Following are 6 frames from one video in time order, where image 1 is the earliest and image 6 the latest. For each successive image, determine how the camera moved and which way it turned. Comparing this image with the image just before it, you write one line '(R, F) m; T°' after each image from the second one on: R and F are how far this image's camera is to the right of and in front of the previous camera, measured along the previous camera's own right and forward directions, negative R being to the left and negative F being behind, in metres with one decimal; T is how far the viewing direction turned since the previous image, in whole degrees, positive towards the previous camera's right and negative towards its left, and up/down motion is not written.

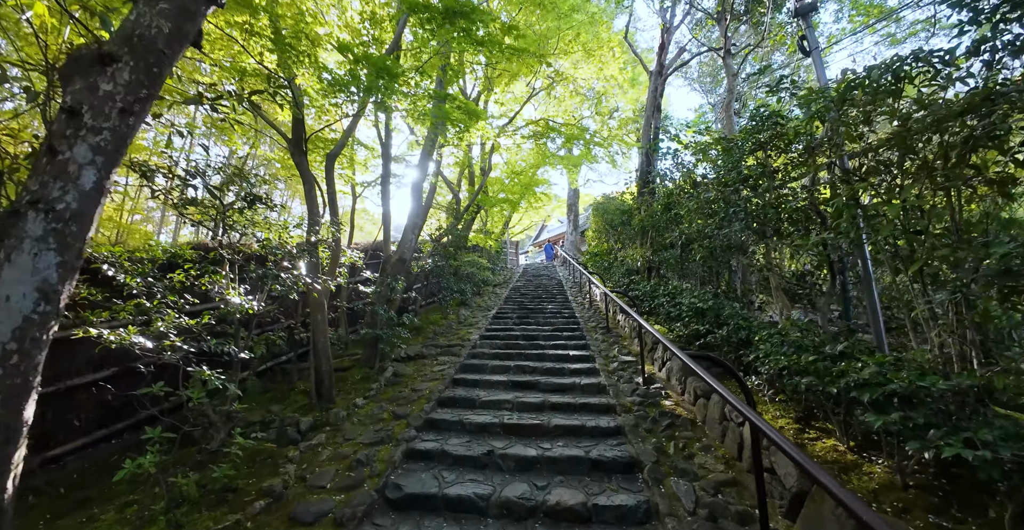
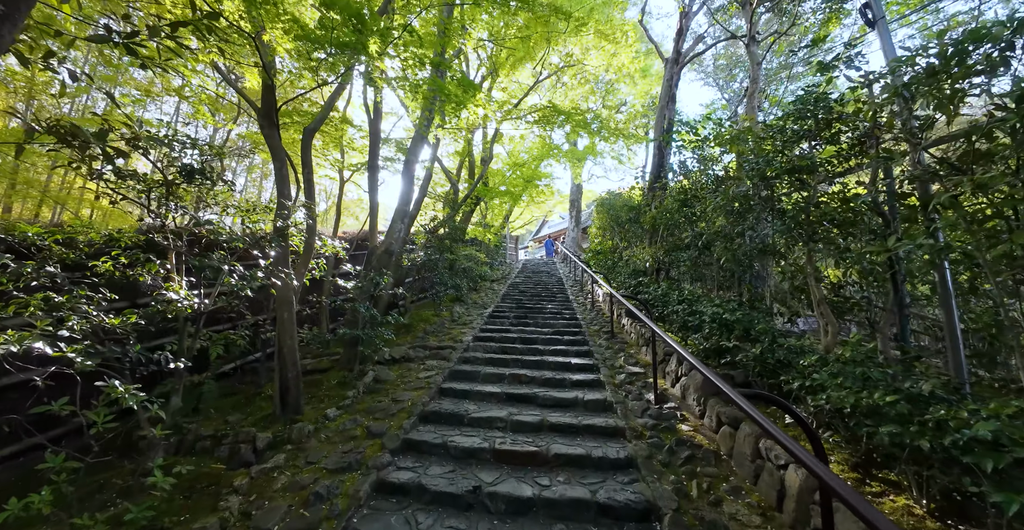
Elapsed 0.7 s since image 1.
(0.0, +0.5) m; 0°
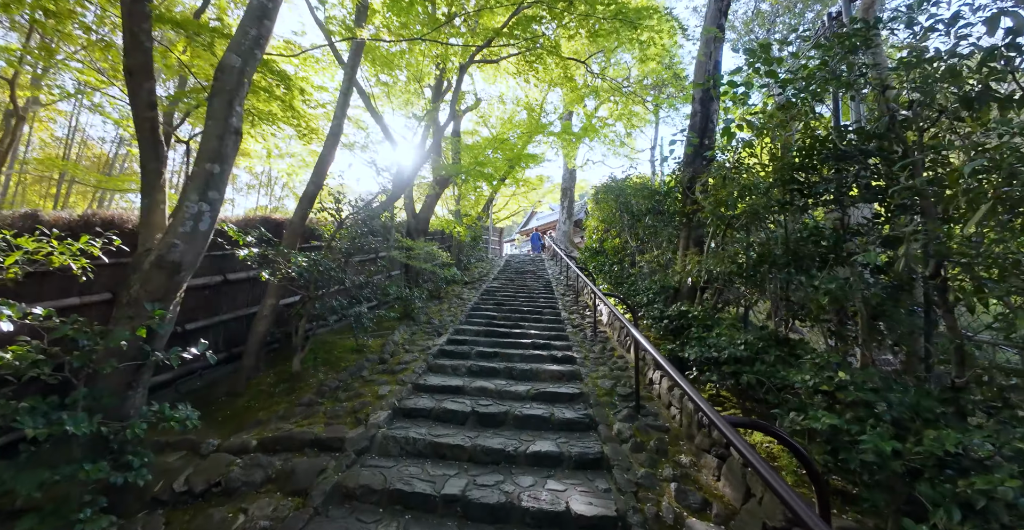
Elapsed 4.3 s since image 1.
(+0.3, +2.4) m; +2°
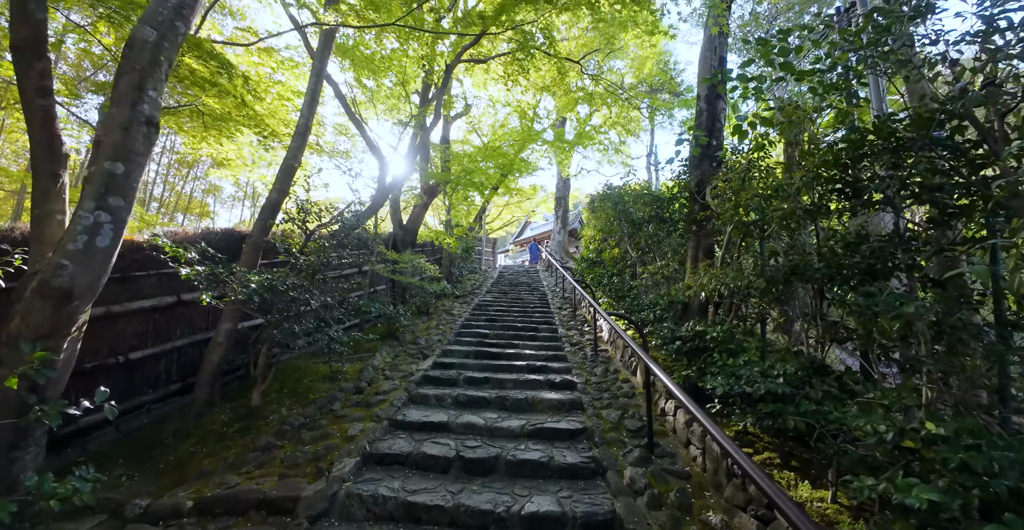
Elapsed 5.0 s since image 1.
(0.0, +0.4) m; +1°
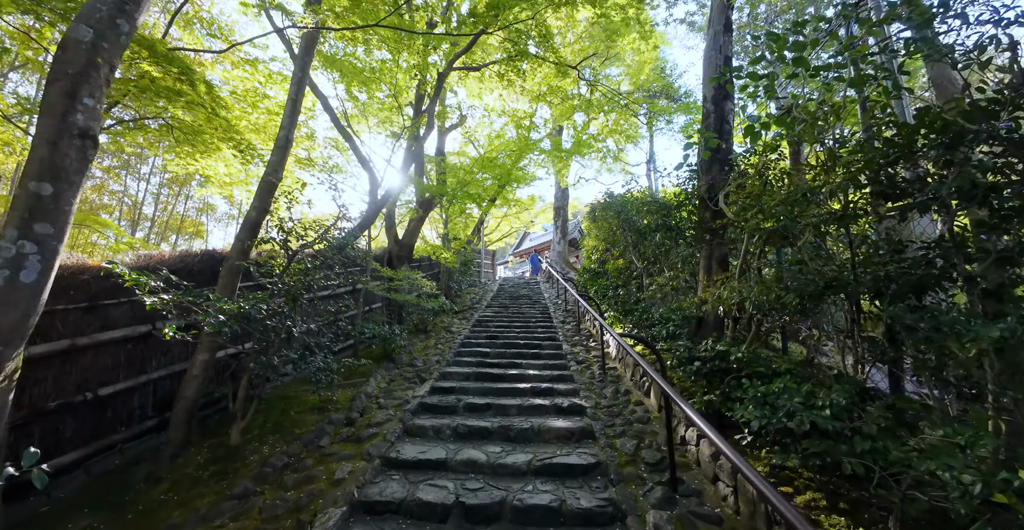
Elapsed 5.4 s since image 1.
(0.0, +0.3) m; 0°
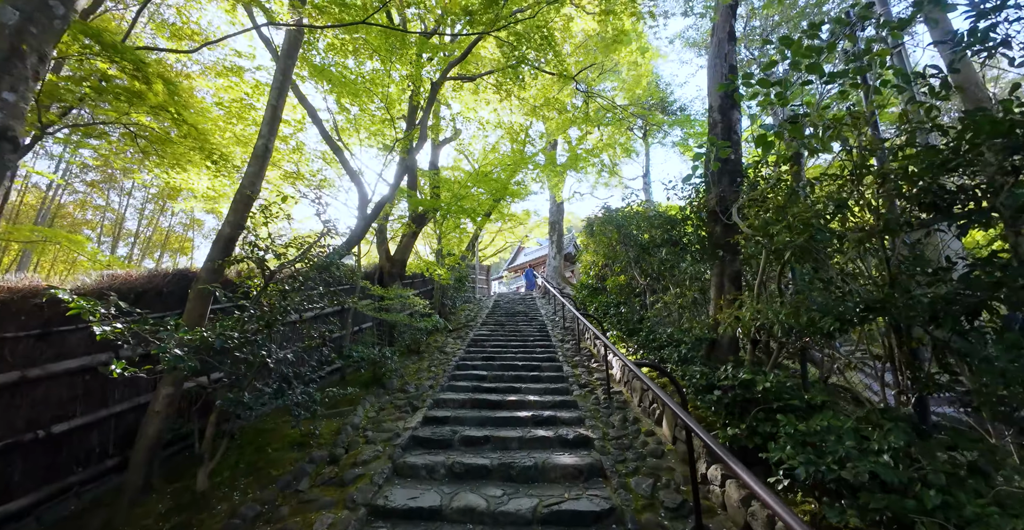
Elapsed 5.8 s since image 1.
(0.0, +0.3) m; +1°
